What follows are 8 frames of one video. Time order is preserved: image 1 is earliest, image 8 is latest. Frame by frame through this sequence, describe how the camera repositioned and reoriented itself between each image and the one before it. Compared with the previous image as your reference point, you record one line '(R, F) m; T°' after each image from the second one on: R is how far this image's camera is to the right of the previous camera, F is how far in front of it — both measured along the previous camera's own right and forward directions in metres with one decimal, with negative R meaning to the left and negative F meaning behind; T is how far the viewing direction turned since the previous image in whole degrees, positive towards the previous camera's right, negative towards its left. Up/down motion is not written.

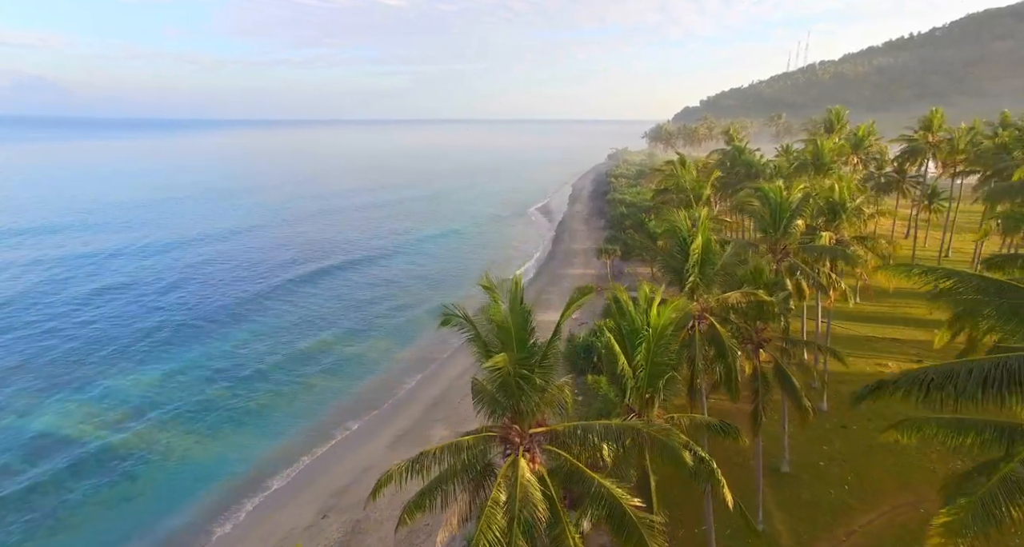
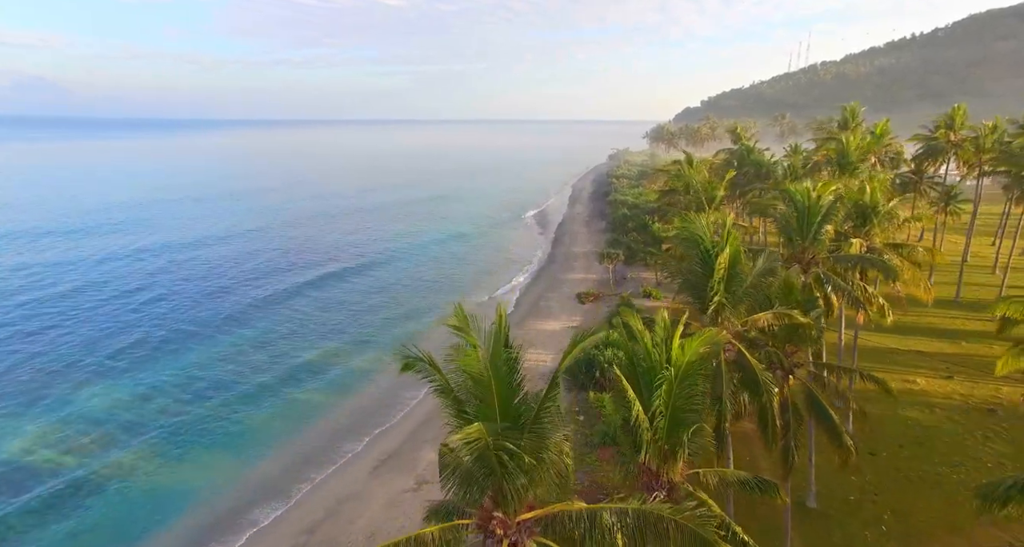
(+0.2, +2.1) m; 0°
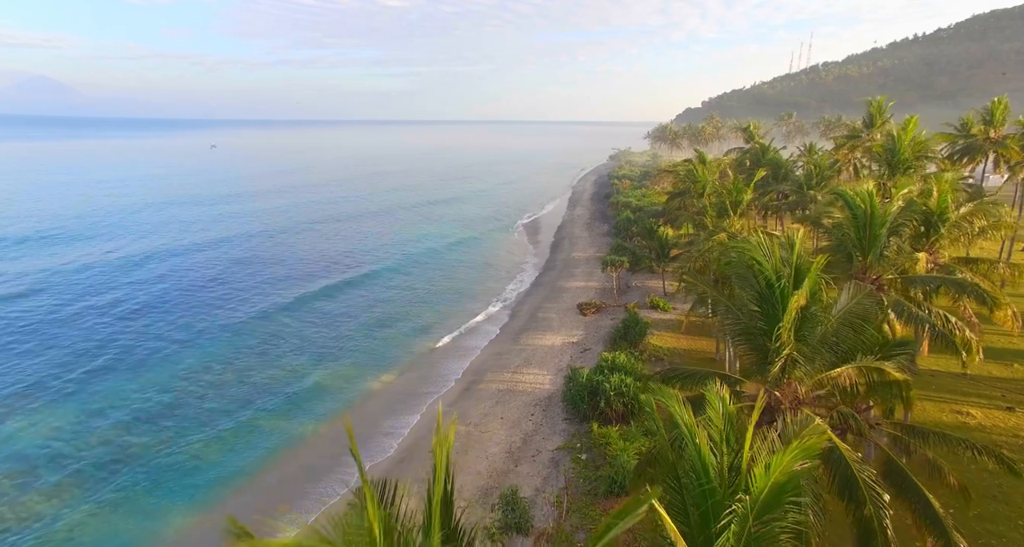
(+0.3, +3.4) m; 0°
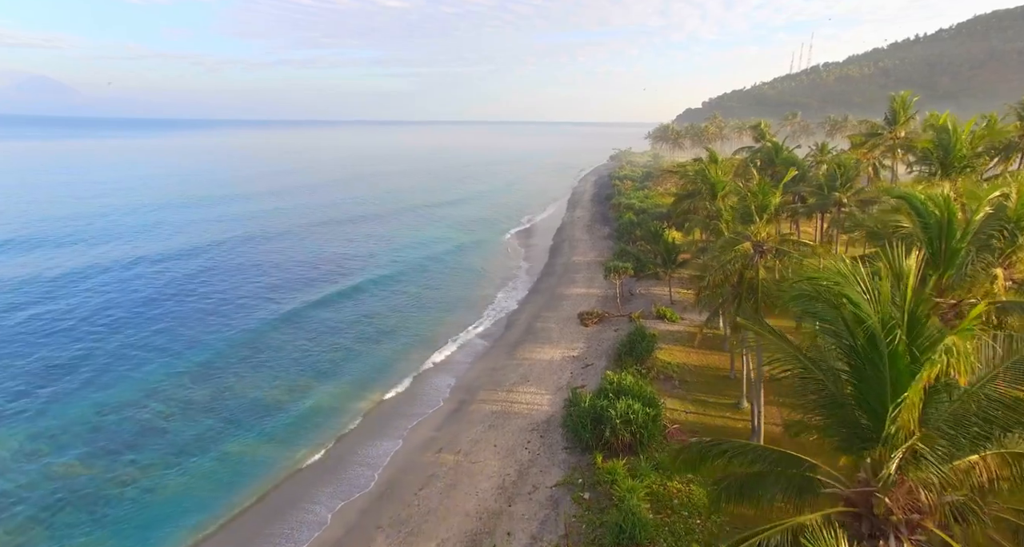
(+0.2, +2.6) m; 0°
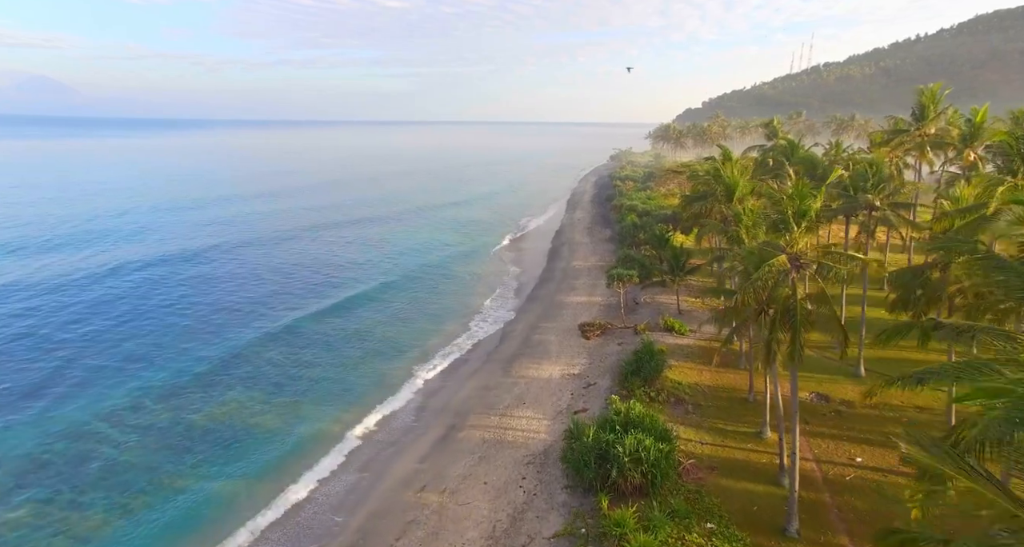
(+0.2, +2.8) m; 0°
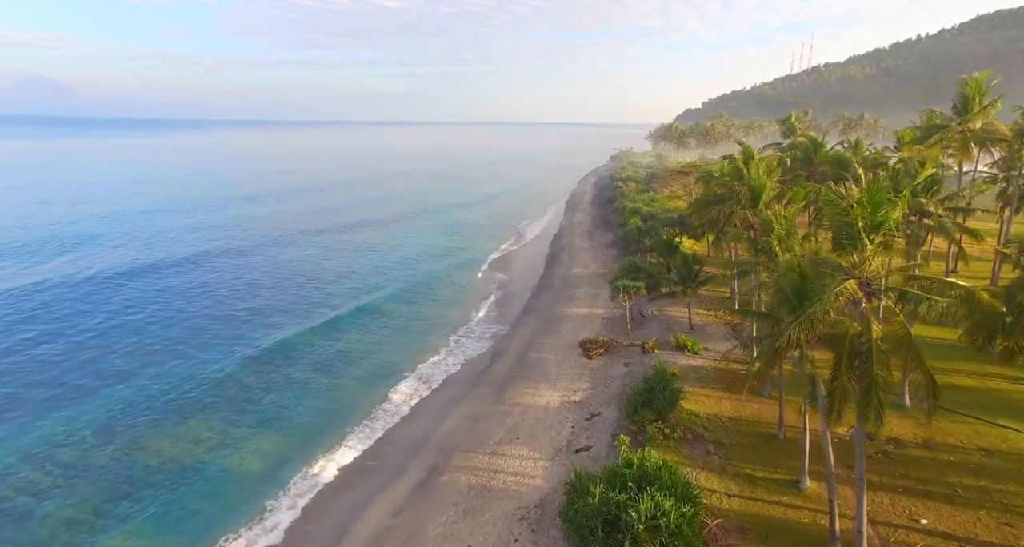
(+0.3, +3.4) m; 0°
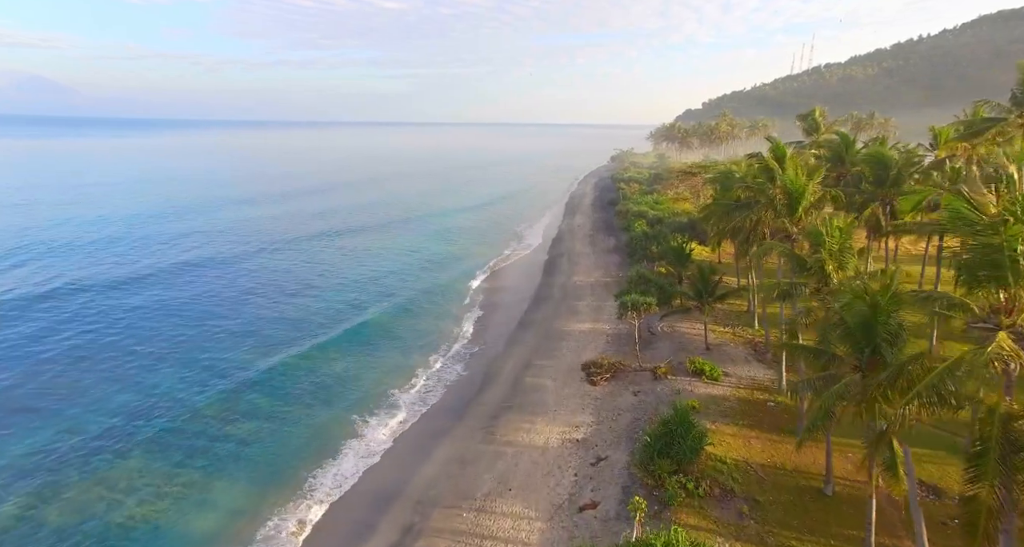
(+0.3, +3.6) m; 0°
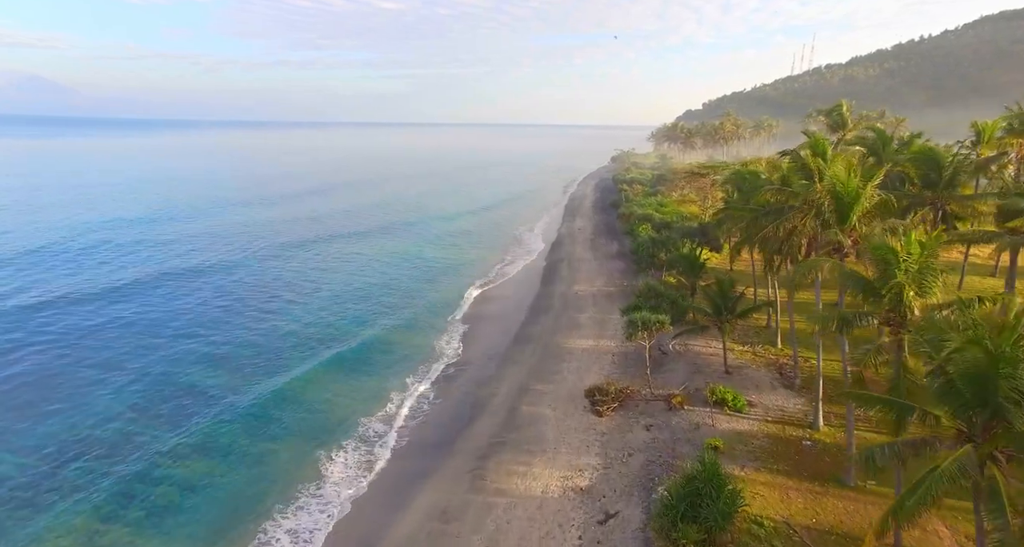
(+0.2, +3.3) m; 0°
